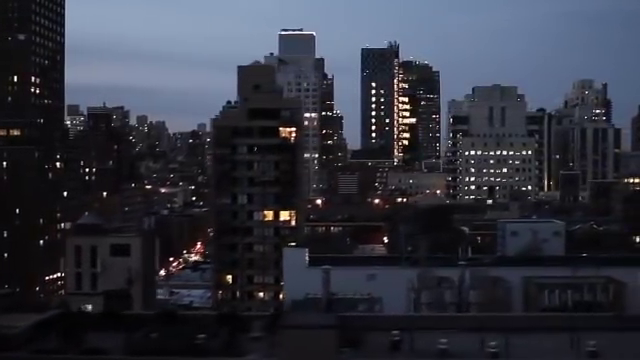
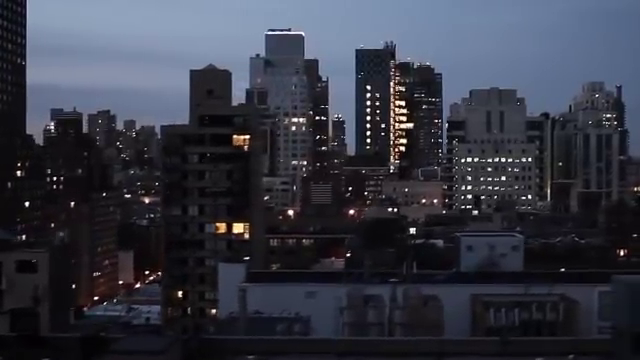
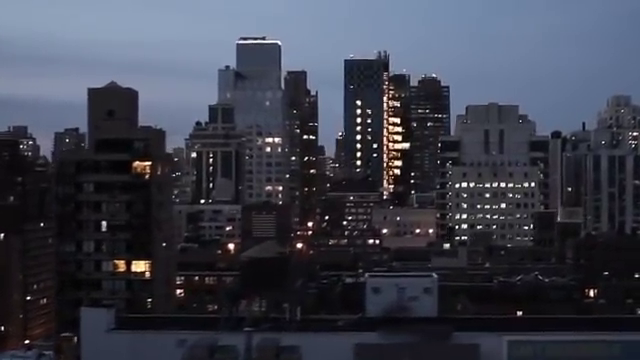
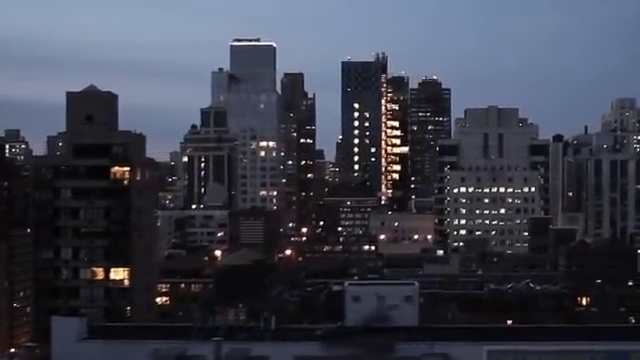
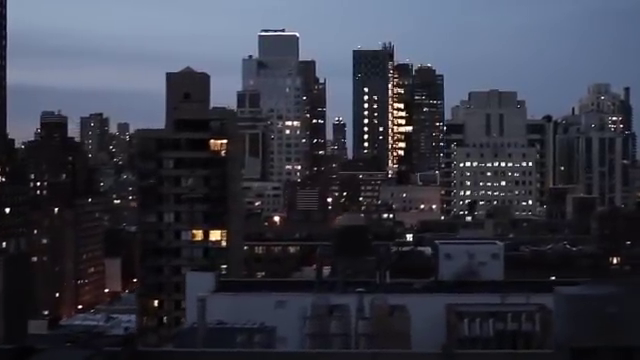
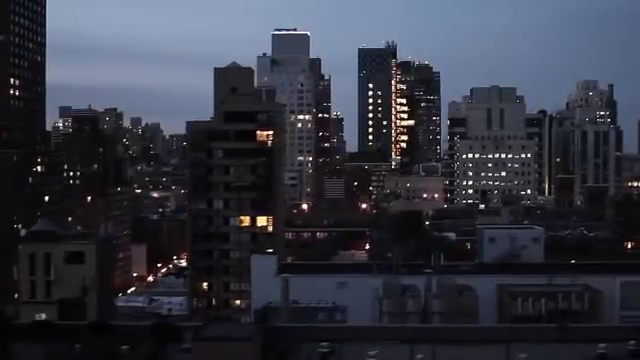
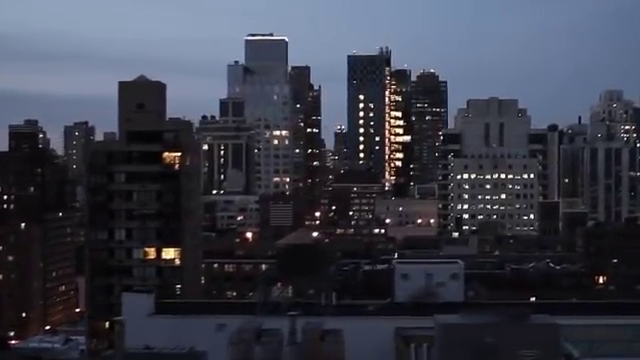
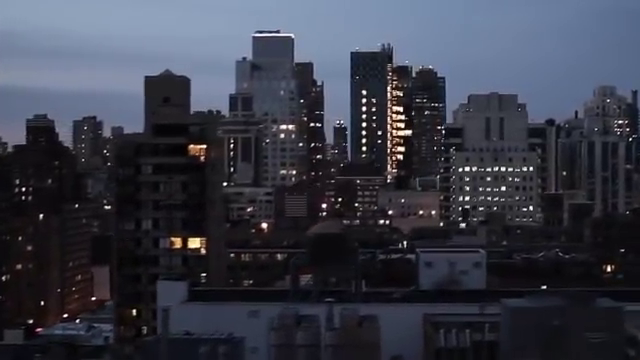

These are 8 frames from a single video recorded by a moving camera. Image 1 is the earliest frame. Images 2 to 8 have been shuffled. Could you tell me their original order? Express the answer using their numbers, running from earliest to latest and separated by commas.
6, 2, 5, 8, 7, 3, 4
